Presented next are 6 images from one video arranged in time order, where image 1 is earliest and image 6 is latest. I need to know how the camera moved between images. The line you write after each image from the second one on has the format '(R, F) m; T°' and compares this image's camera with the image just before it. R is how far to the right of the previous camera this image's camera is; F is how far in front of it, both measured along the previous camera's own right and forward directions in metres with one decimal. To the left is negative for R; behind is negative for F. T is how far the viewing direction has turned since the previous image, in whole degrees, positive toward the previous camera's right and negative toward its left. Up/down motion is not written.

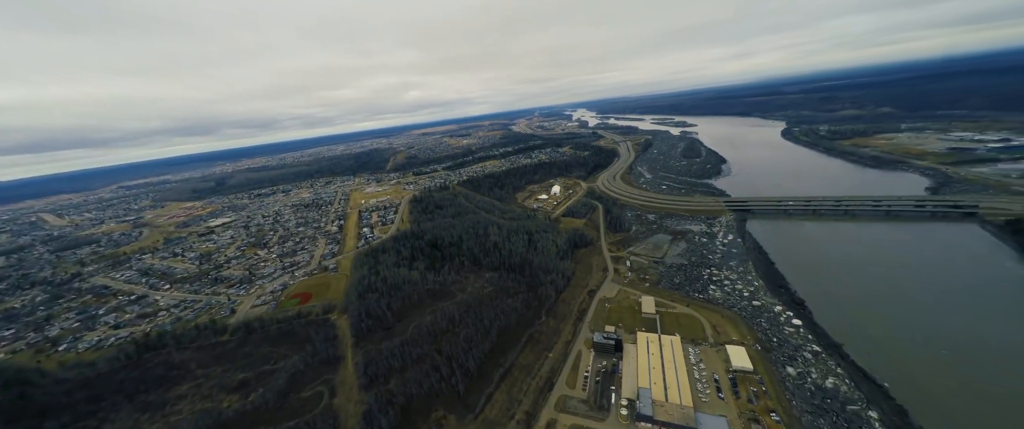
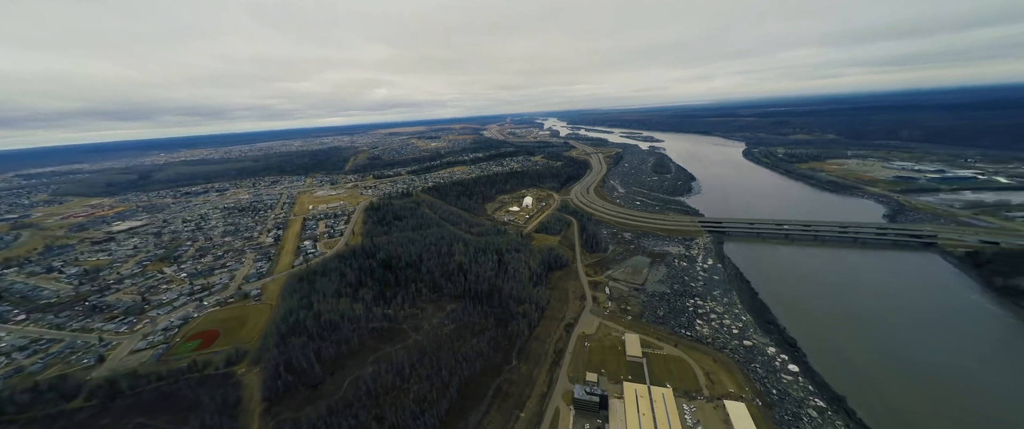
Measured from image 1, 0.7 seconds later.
(+0.1, +3.6) m; +6°
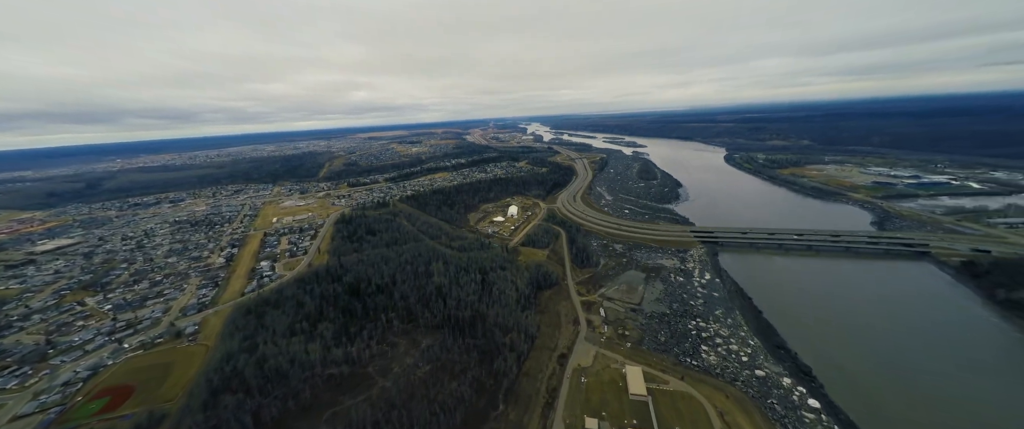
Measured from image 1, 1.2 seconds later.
(0.0, +2.6) m; +3°
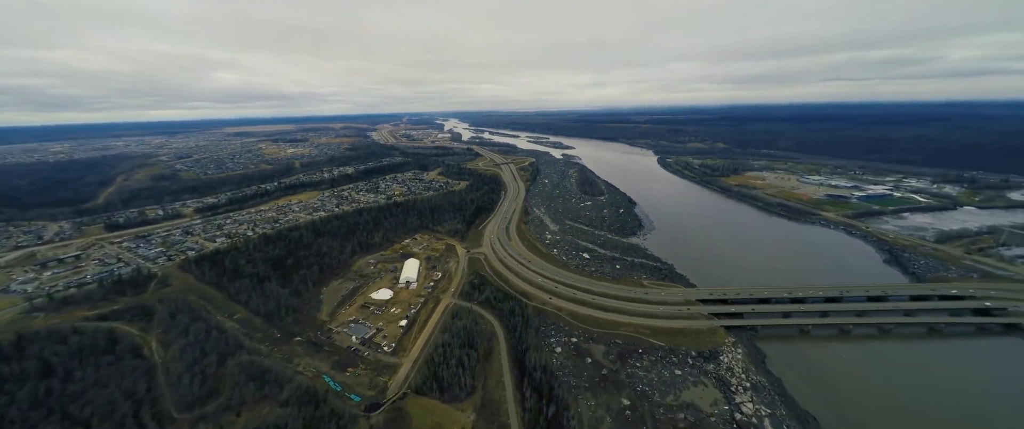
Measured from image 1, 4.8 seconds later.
(+3.0, +17.9) m; +16°
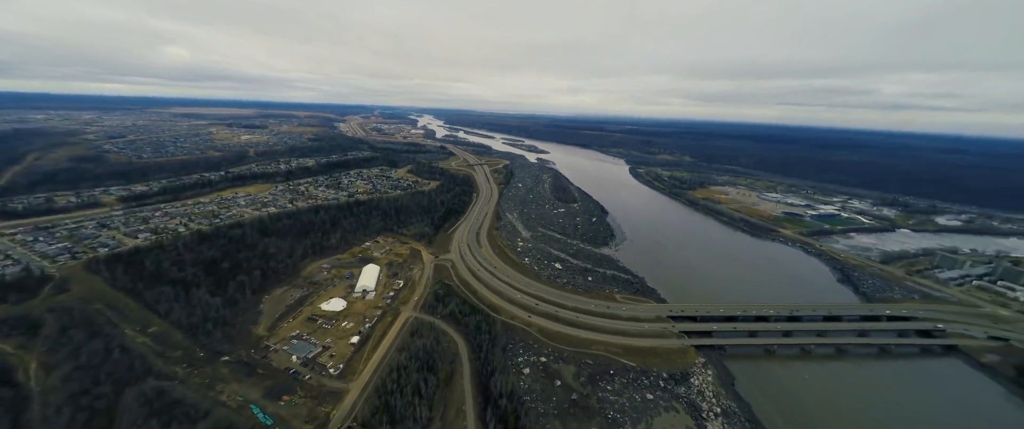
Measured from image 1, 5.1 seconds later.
(+0.3, +1.5) m; +5°
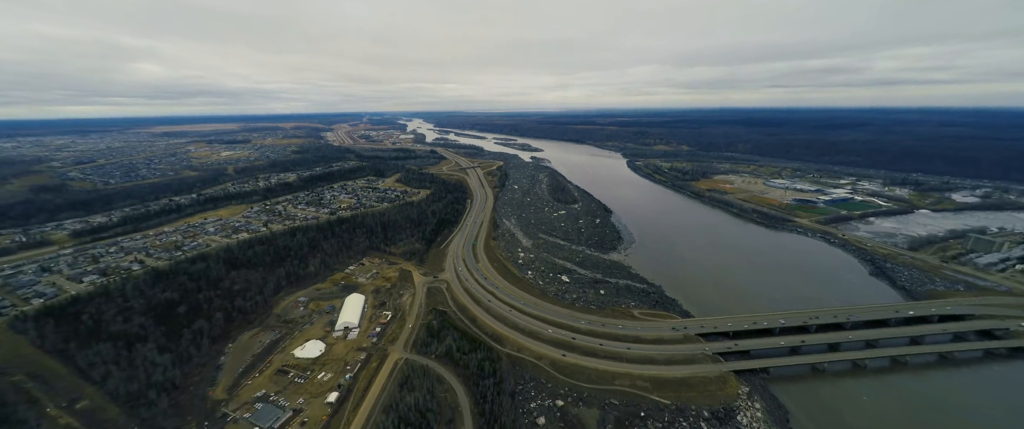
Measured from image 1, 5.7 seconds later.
(-0.2, +3.1) m; +1°
